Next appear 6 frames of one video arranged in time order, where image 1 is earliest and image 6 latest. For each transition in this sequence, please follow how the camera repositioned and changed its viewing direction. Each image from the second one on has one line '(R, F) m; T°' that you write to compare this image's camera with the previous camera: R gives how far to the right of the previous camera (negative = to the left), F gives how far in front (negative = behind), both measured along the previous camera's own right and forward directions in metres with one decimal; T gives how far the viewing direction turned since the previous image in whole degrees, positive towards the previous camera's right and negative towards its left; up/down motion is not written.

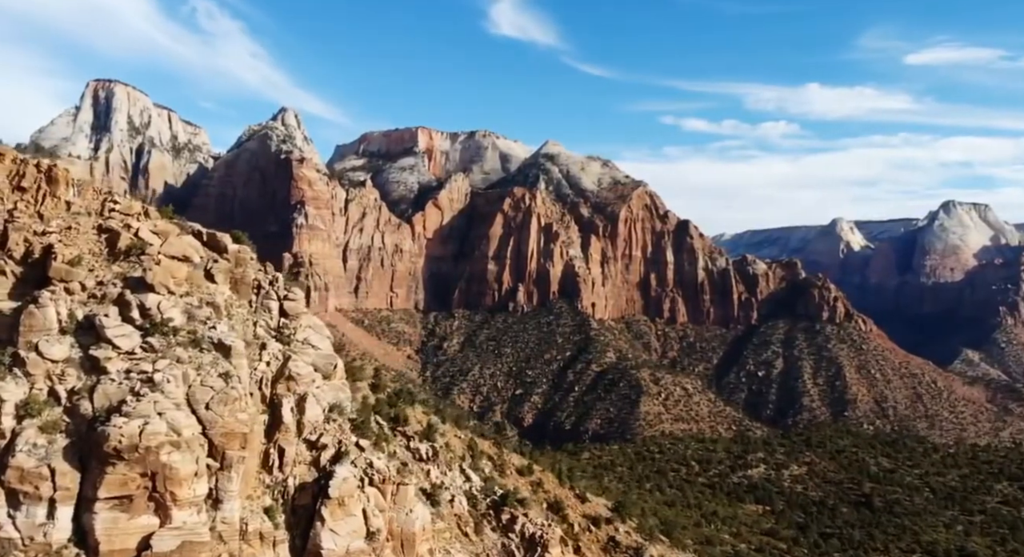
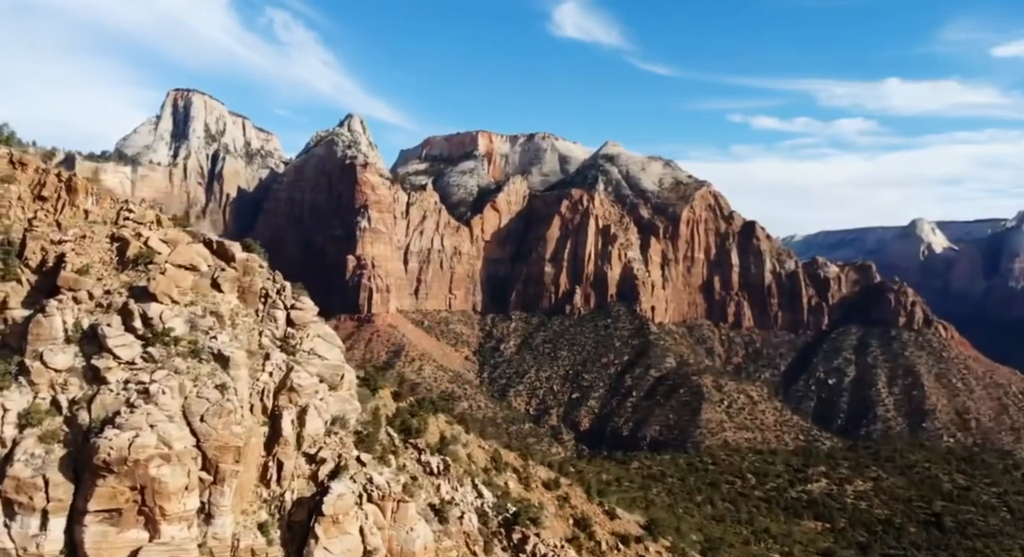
(+1.4, +0.9) m; -5°
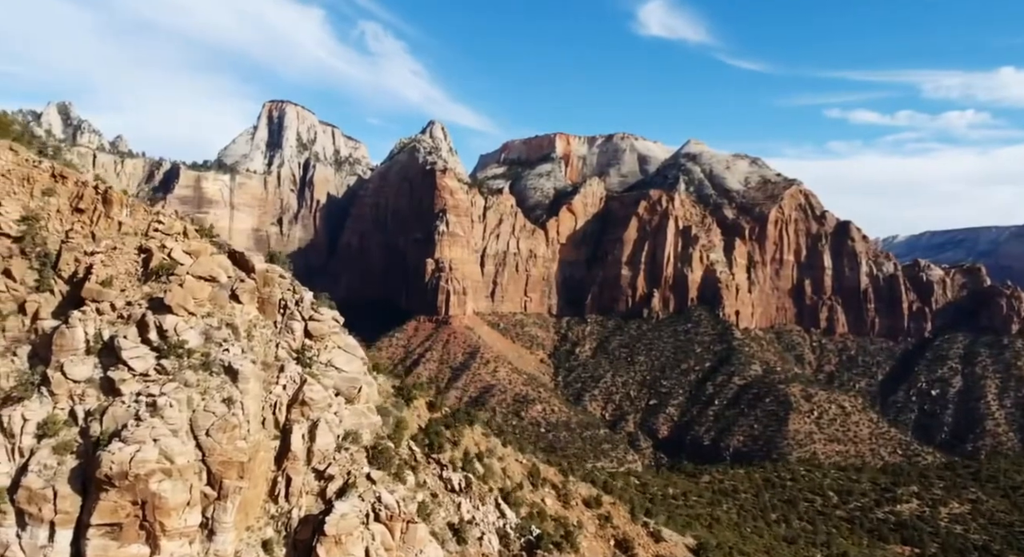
(+1.6, +1.0) m; -7°
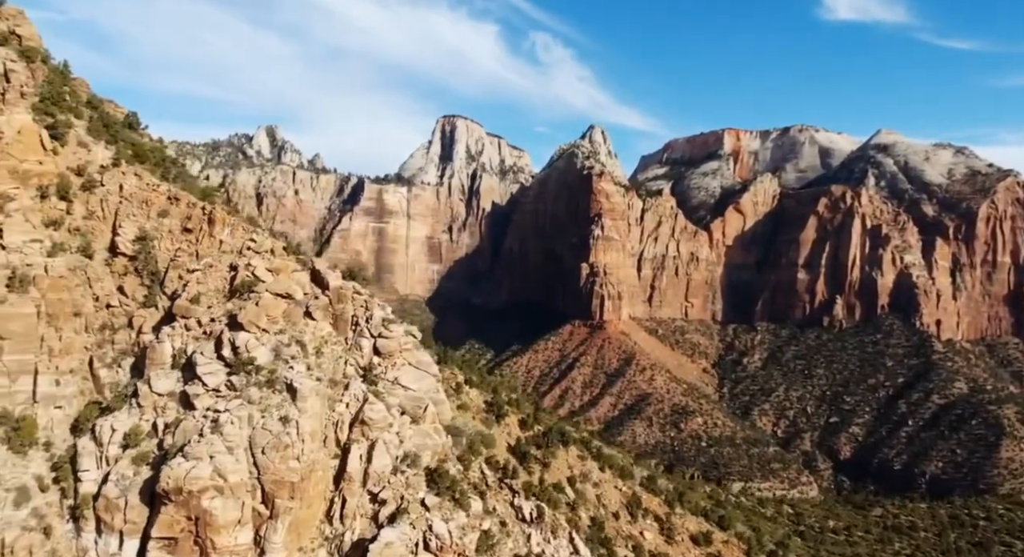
(+2.6, +1.5) m; -14°
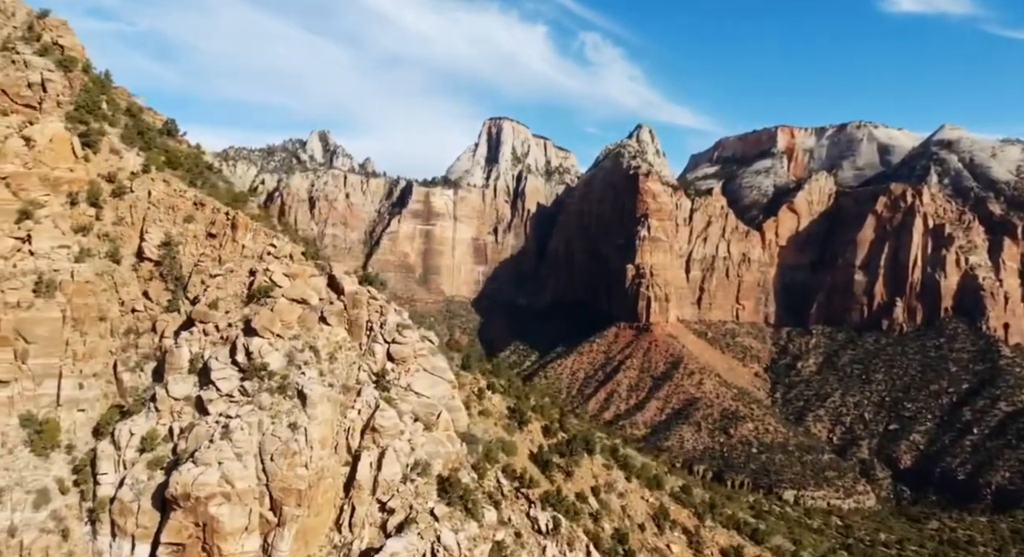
(+0.9, +0.5) m; -4°
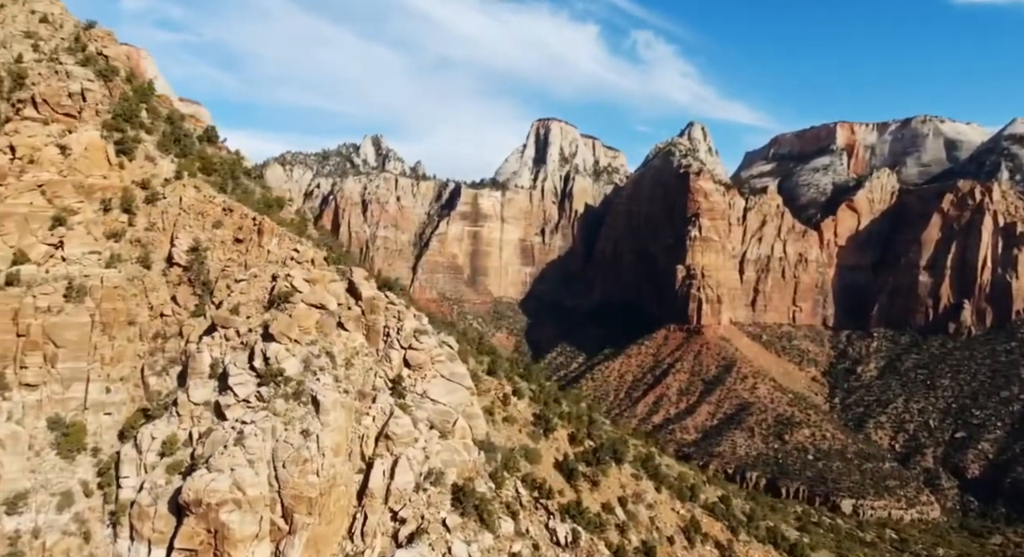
(+0.9, +0.5) m; -4°
